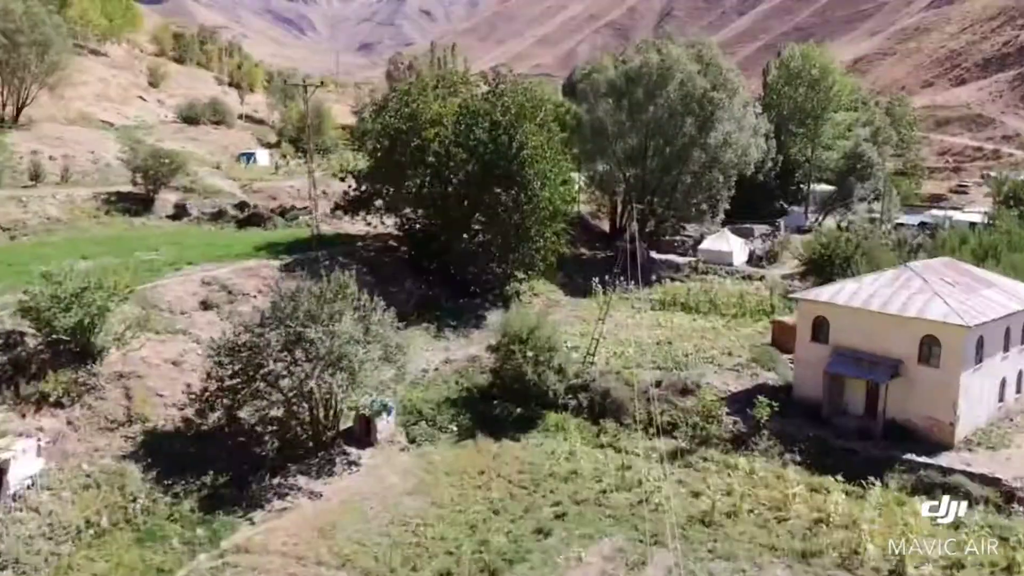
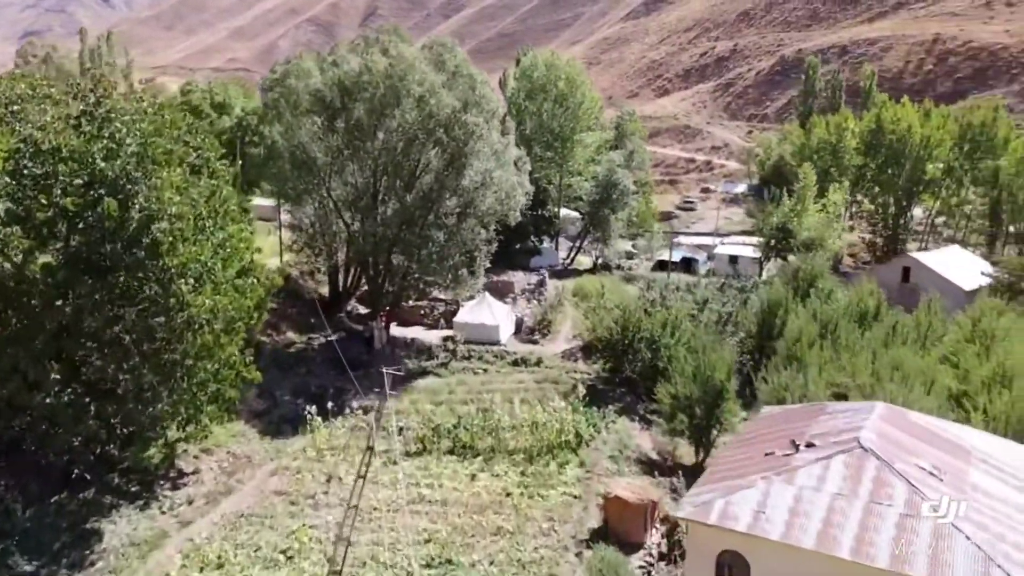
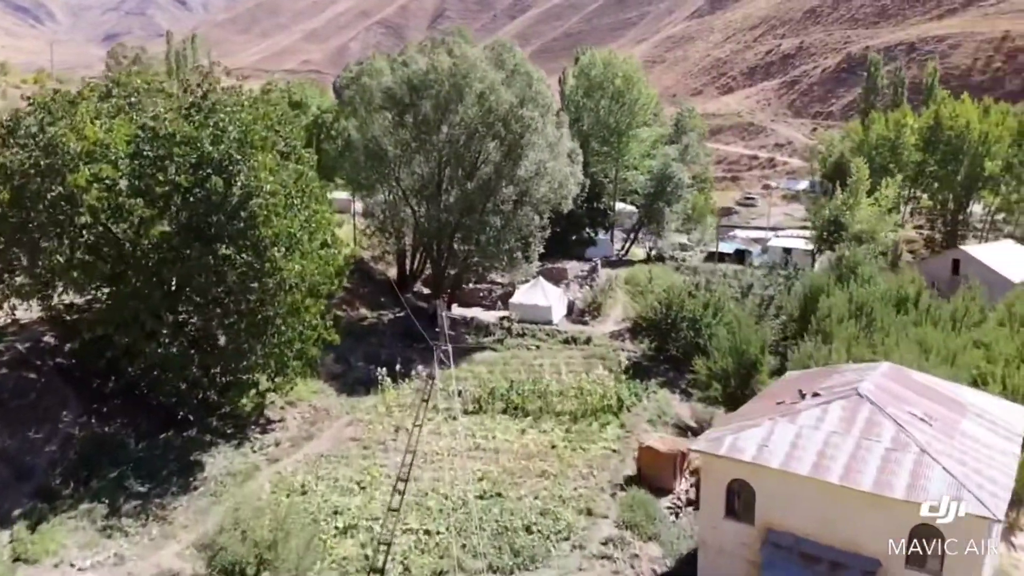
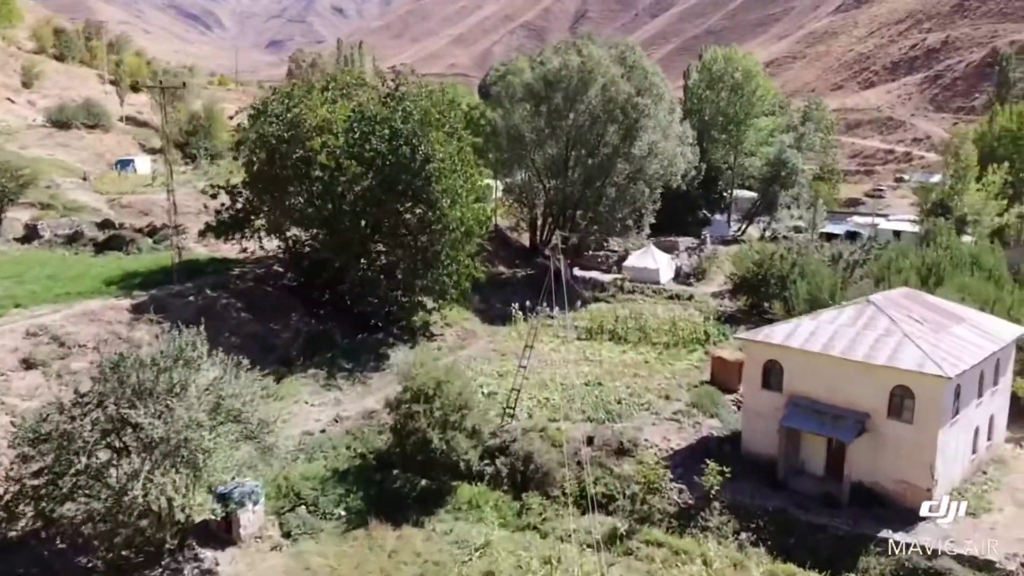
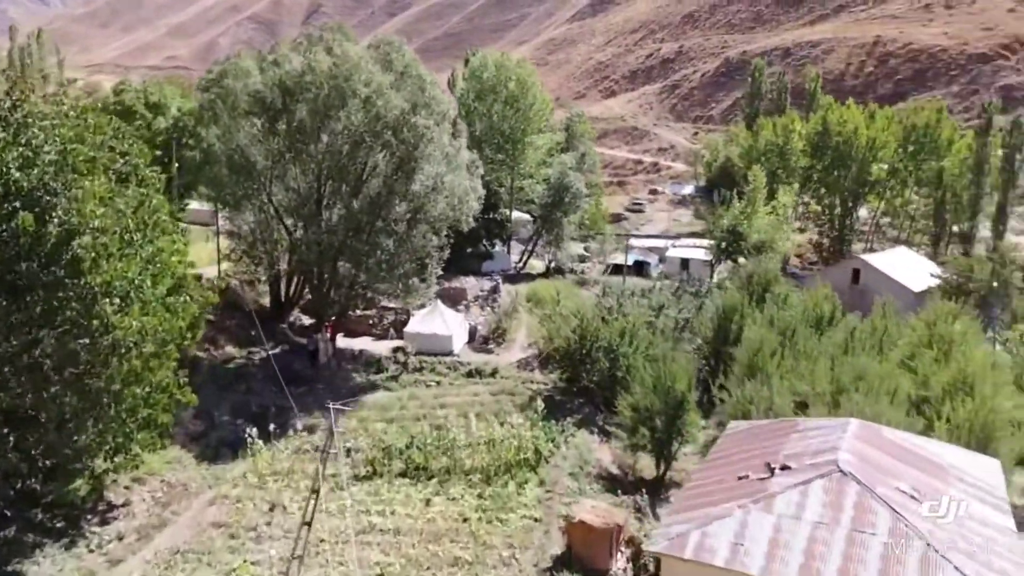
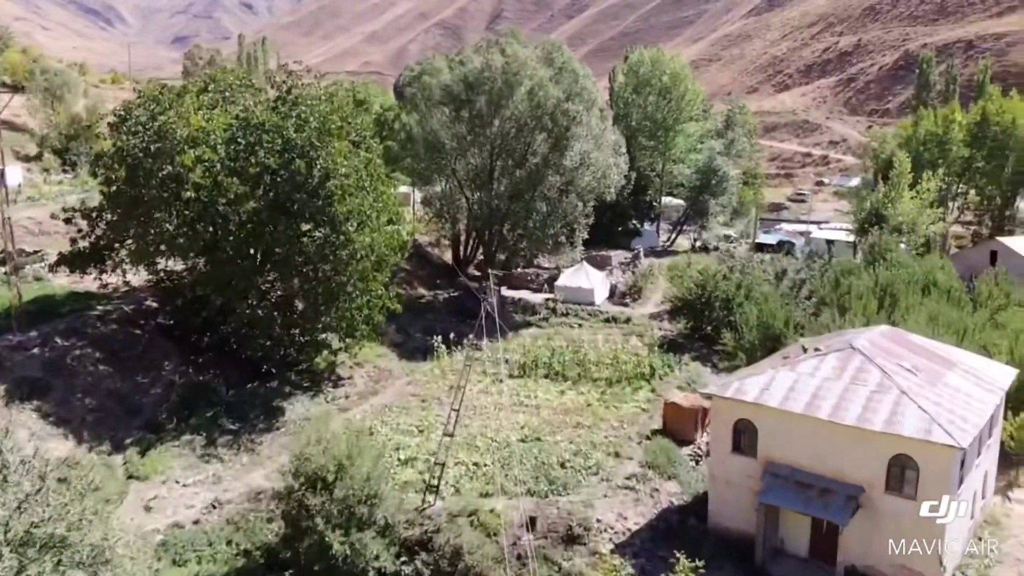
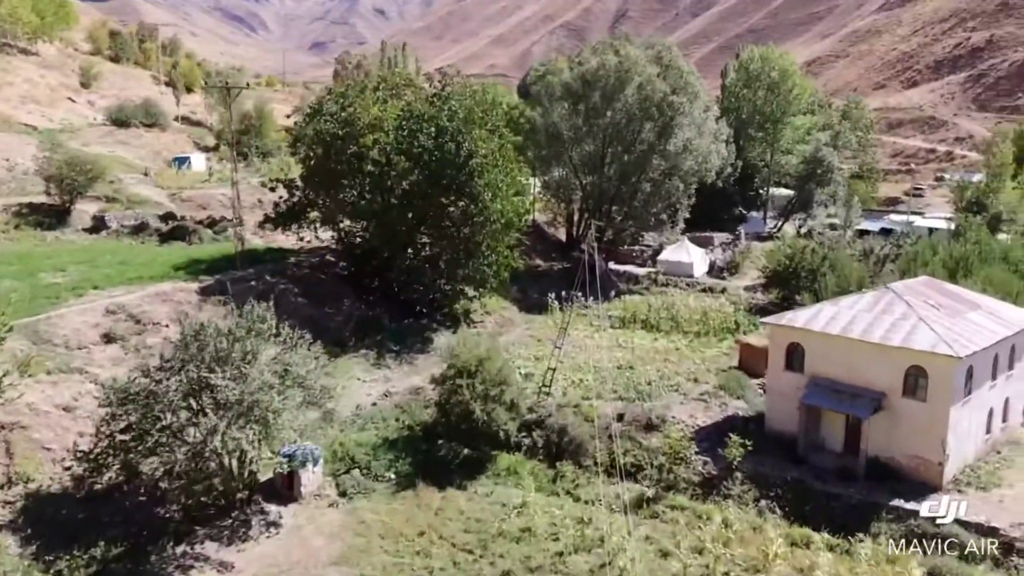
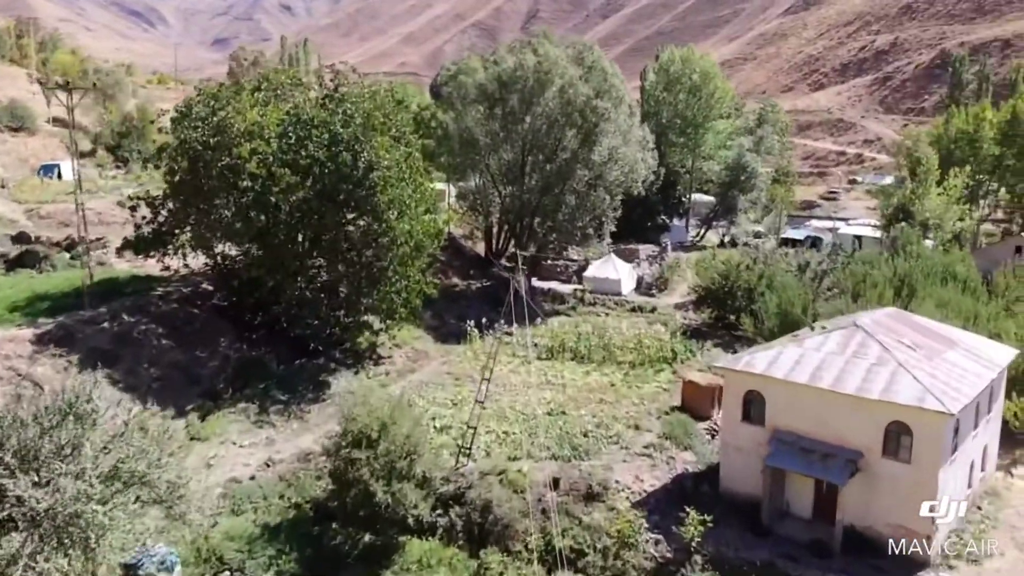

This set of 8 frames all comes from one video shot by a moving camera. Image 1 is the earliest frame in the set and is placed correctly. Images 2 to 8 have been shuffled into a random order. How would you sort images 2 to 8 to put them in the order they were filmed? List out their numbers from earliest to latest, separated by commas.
7, 4, 8, 6, 3, 2, 5
